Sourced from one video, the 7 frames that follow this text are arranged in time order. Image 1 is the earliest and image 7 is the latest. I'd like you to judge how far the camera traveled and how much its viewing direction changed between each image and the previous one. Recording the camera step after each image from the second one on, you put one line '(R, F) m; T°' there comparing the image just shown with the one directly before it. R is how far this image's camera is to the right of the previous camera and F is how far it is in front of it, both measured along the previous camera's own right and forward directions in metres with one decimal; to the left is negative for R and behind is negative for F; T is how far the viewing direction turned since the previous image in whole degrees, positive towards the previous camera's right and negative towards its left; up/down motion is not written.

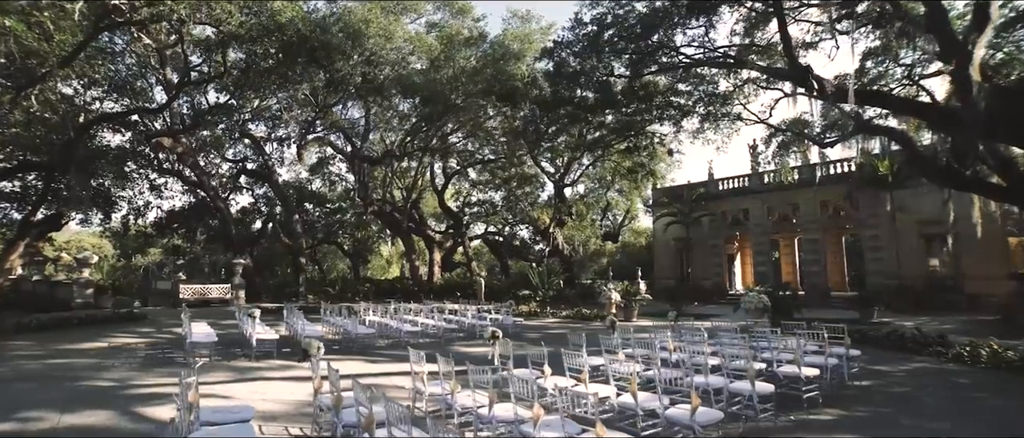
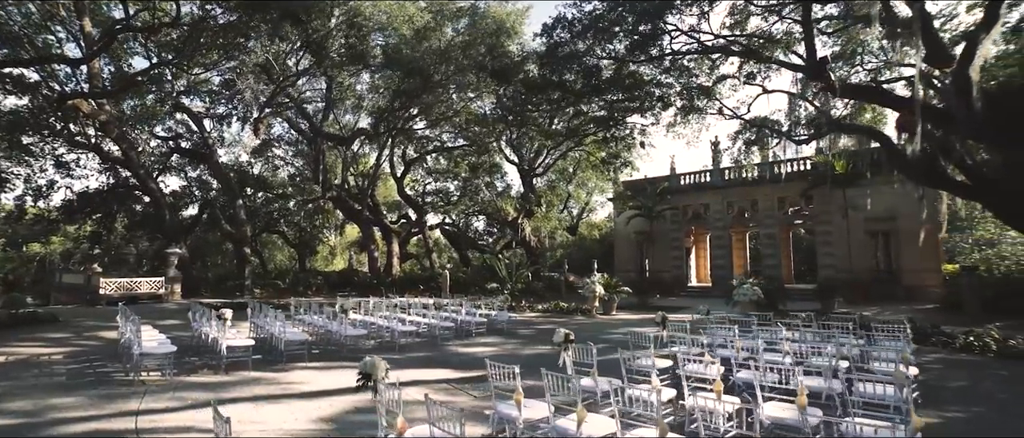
(-1.4, +1.1) m; +8°
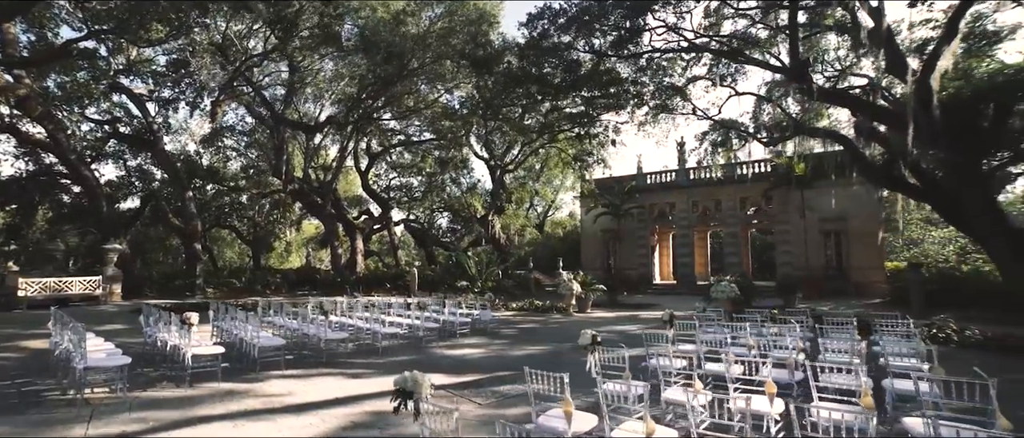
(-0.6, +0.4) m; +5°
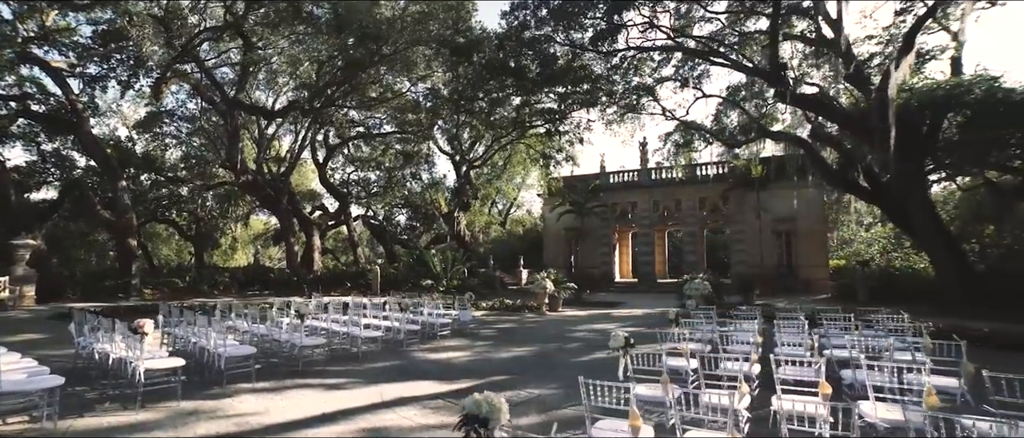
(-0.7, +0.4) m; +6°
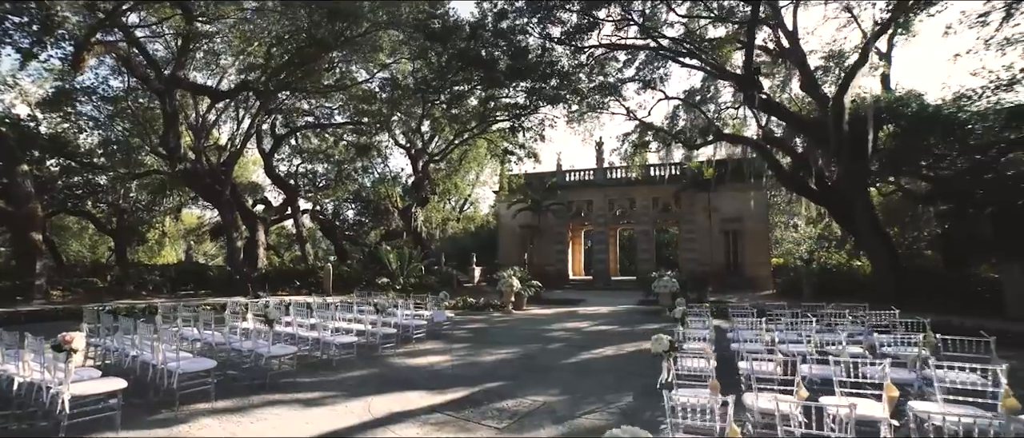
(-0.7, +0.5) m; +7°
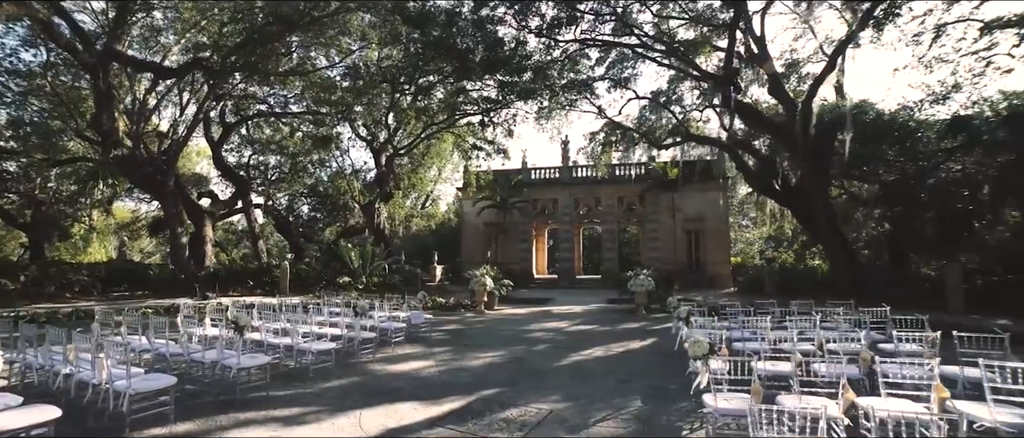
(-0.6, +0.5) m; +6°
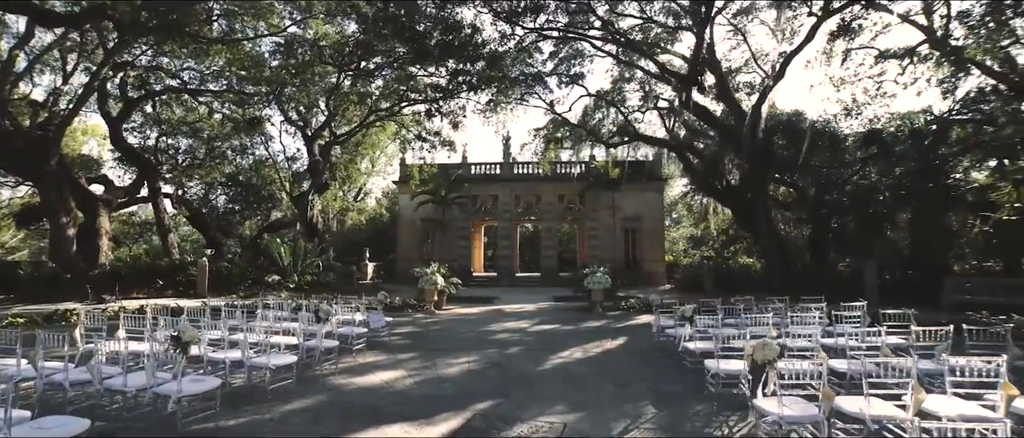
(-0.8, +0.7) m; +9°
